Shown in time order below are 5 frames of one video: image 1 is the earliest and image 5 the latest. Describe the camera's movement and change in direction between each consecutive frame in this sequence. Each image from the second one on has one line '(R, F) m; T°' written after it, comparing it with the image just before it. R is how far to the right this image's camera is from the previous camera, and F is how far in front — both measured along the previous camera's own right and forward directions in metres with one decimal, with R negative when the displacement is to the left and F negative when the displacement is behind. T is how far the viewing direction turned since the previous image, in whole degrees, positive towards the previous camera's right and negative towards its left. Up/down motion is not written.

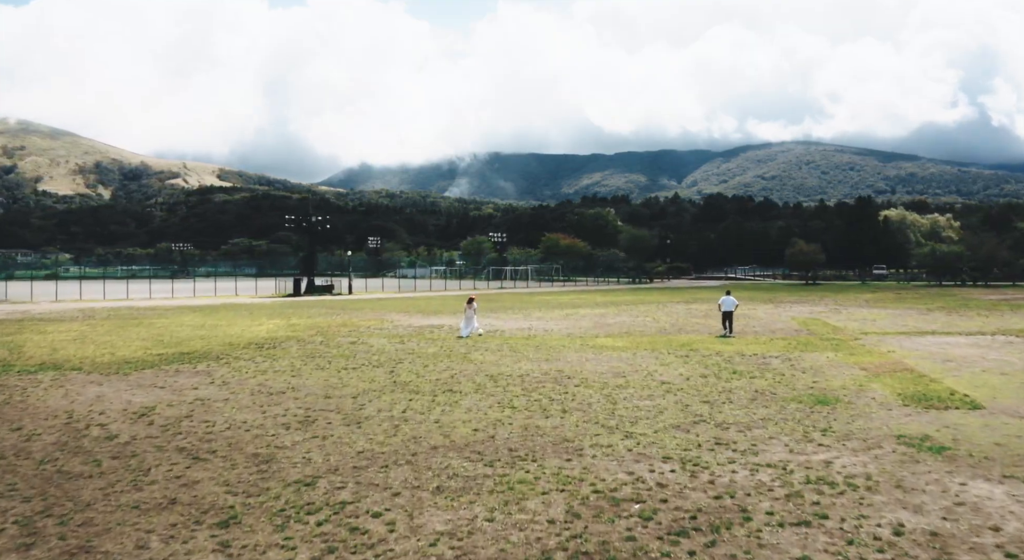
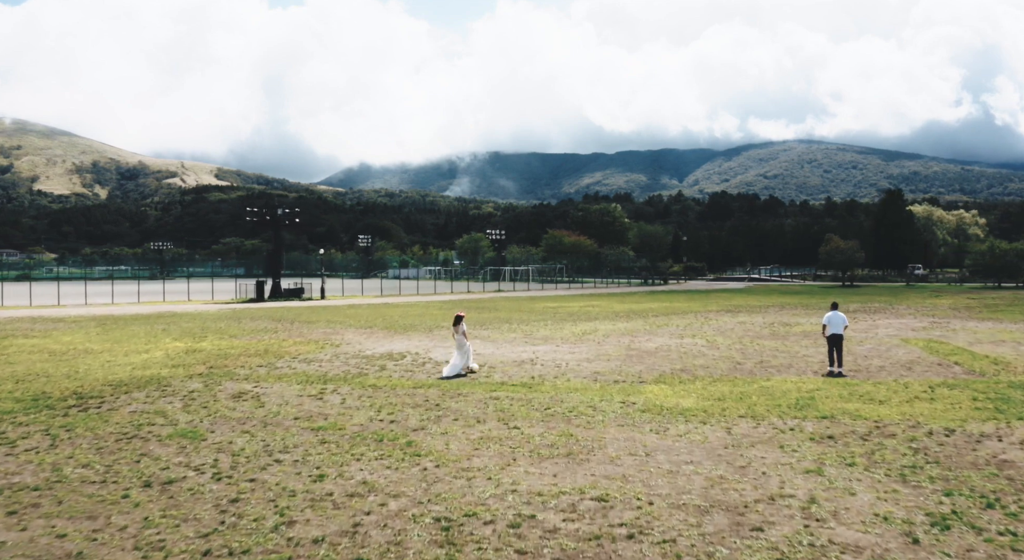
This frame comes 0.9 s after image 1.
(+0.1, +6.9) m; 0°
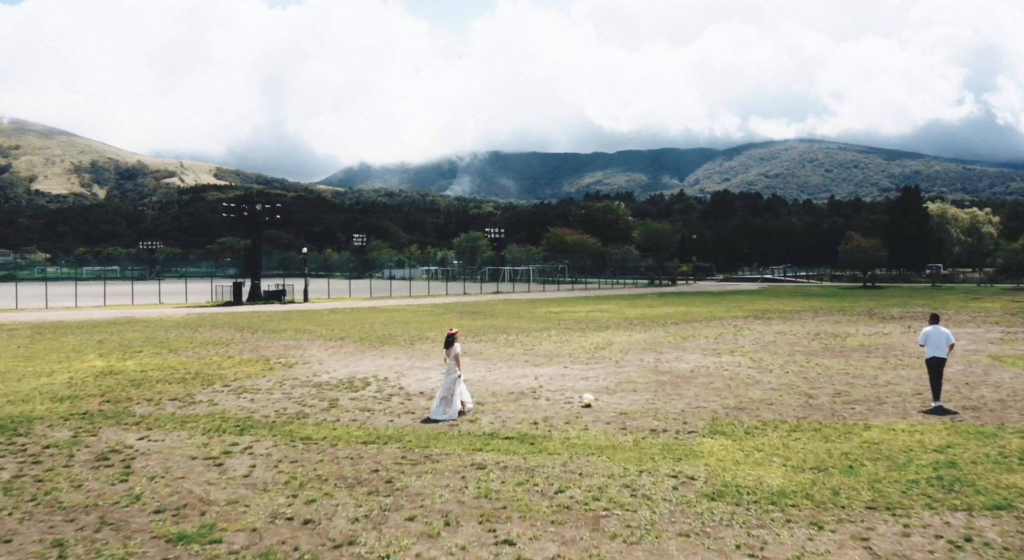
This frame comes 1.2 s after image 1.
(+0.1, +3.2) m; 0°
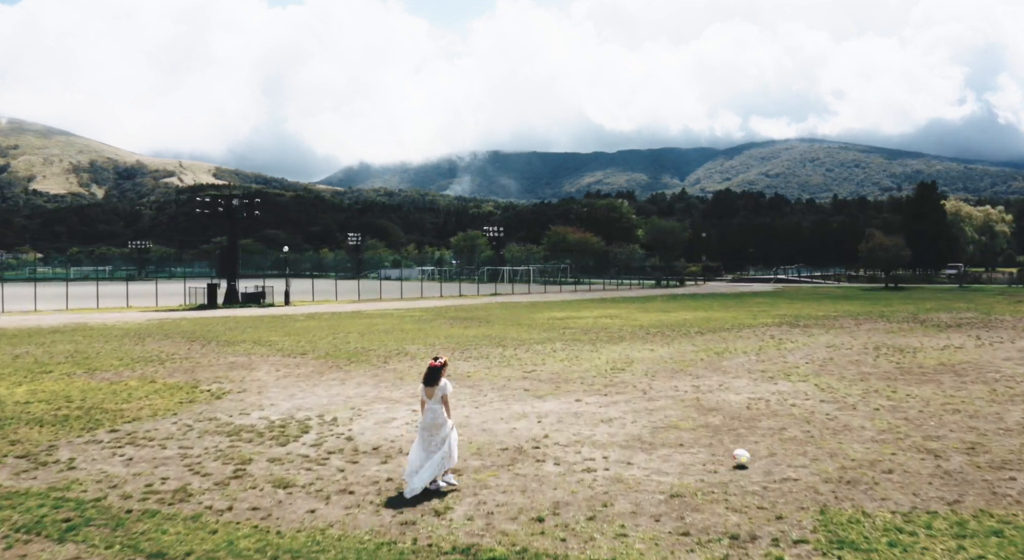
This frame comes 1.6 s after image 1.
(+0.1, +3.0) m; 0°
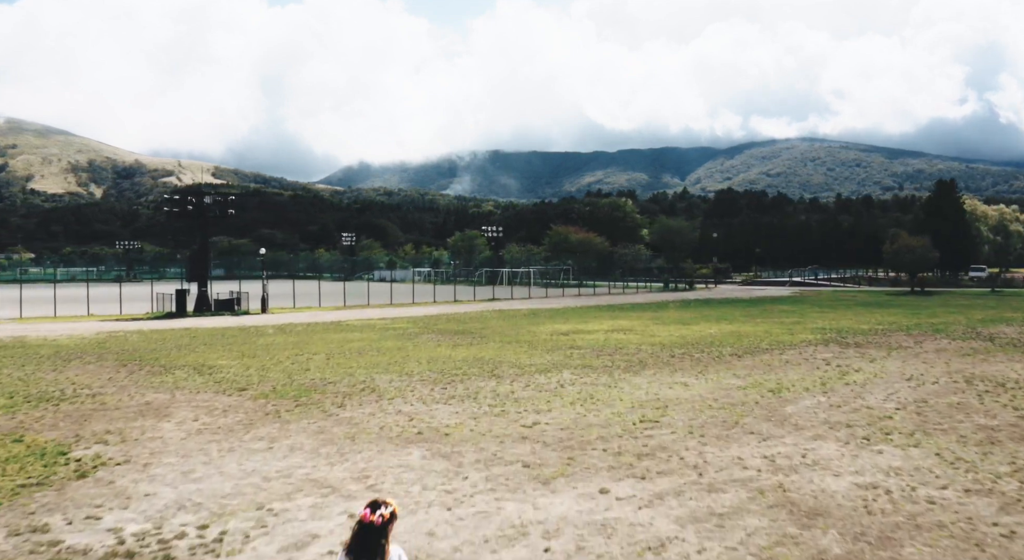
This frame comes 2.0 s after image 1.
(+0.1, +3.0) m; 0°
